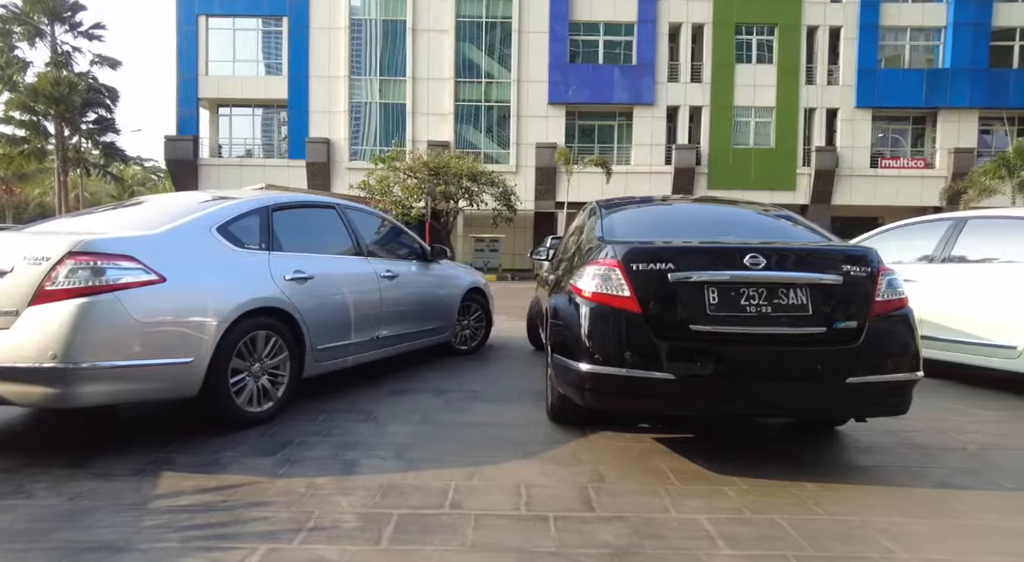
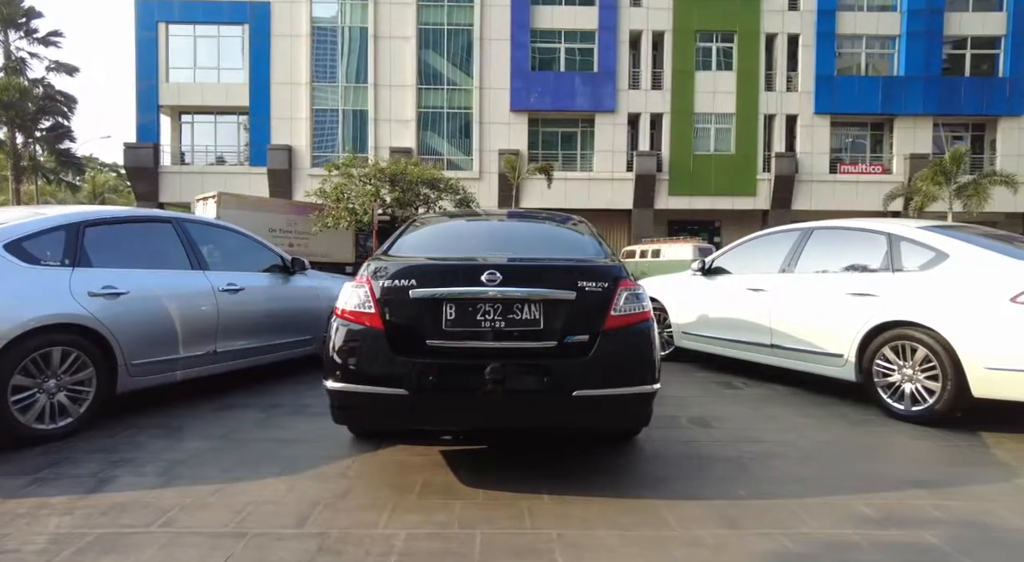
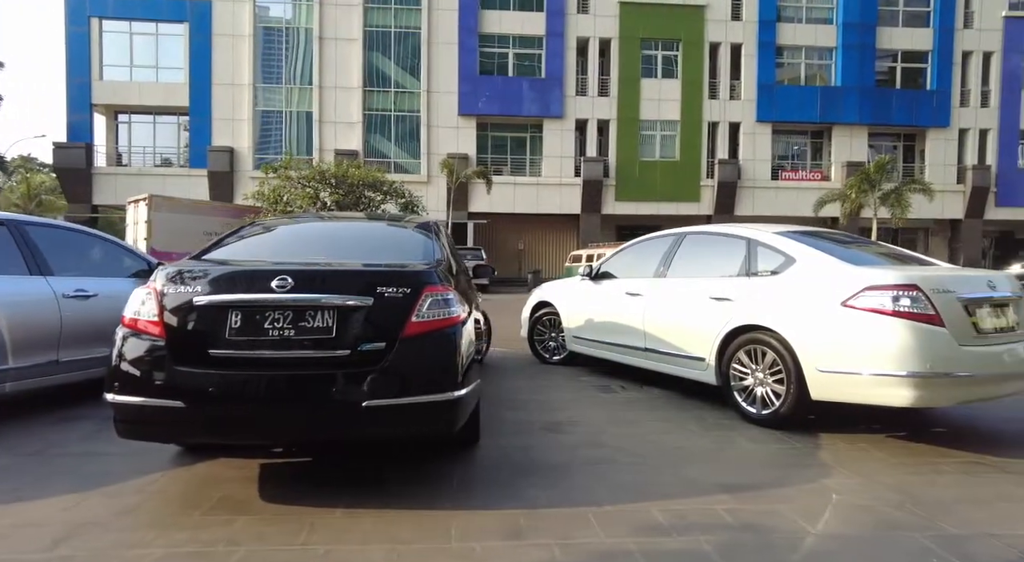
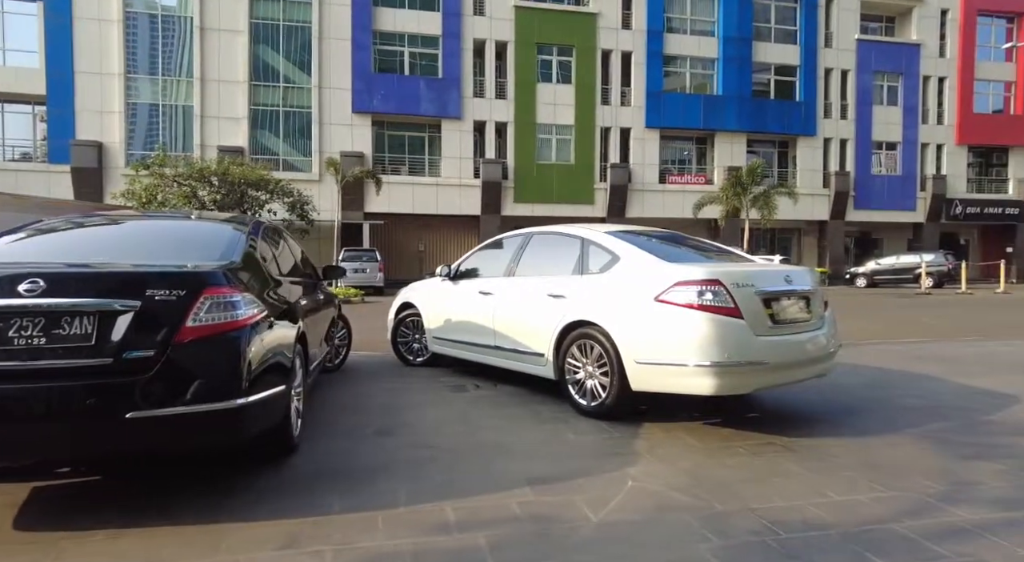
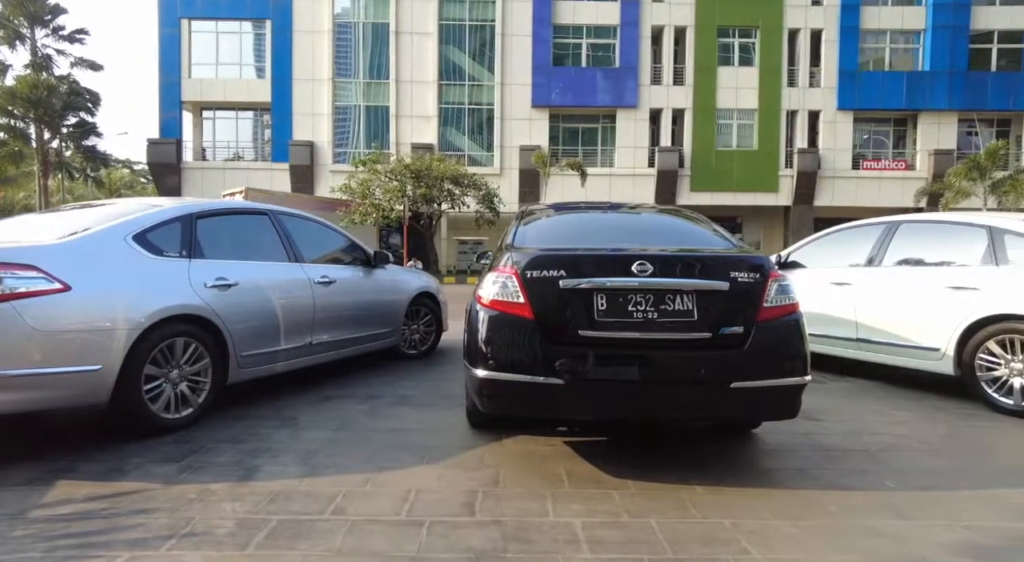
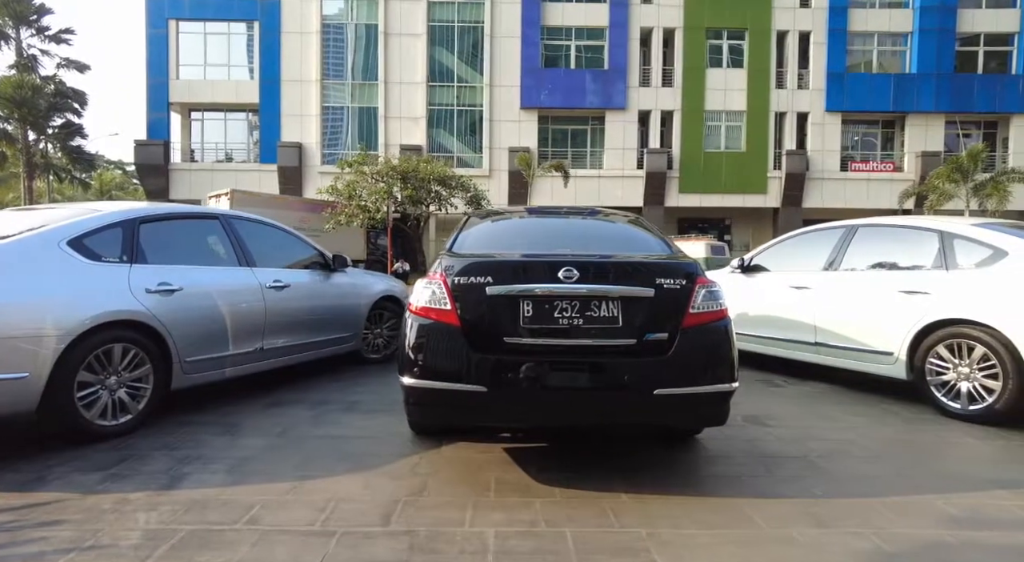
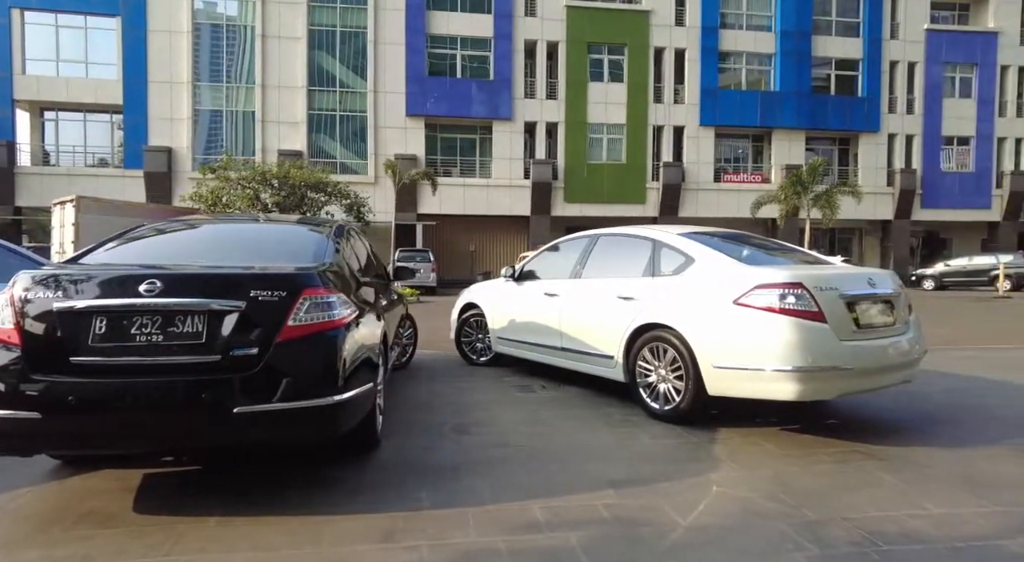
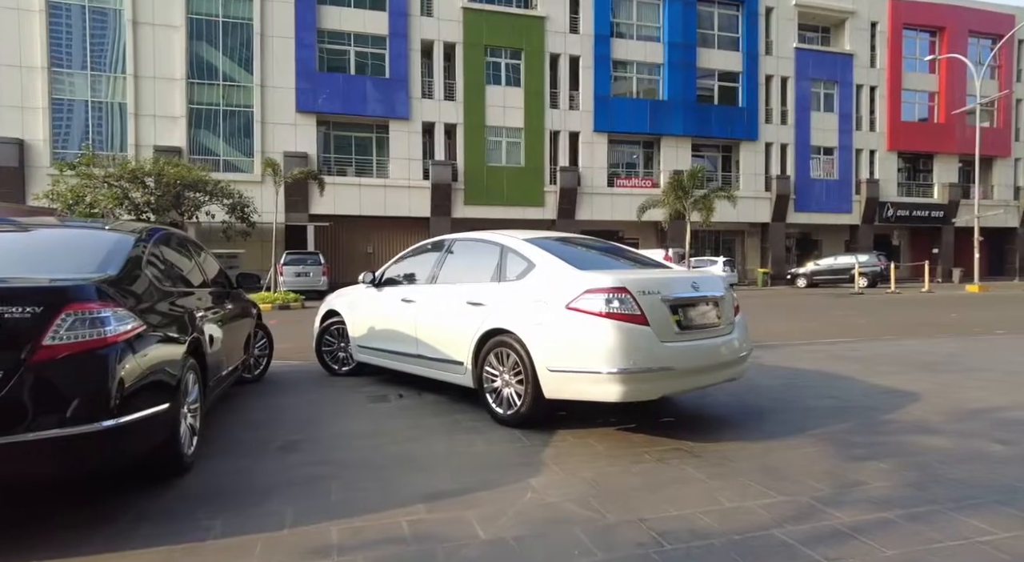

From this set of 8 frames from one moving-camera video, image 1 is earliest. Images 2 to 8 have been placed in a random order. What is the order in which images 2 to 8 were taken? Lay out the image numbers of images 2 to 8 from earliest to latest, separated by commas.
5, 6, 2, 3, 7, 4, 8
